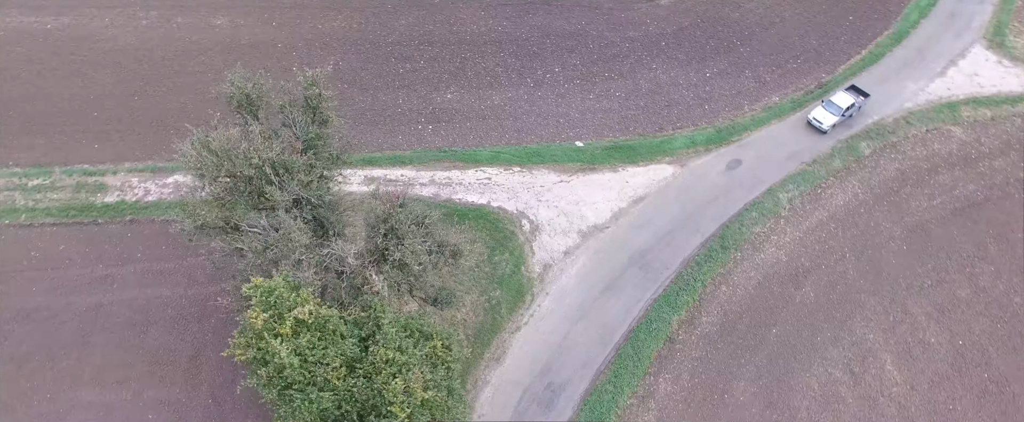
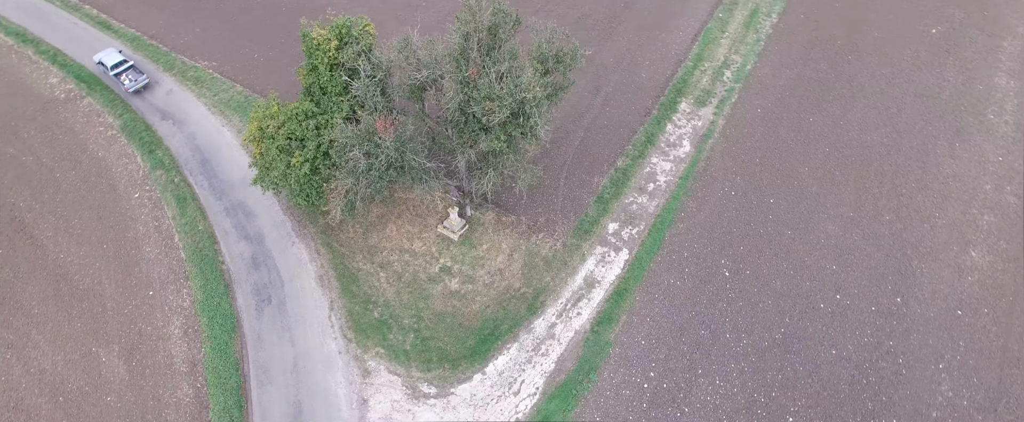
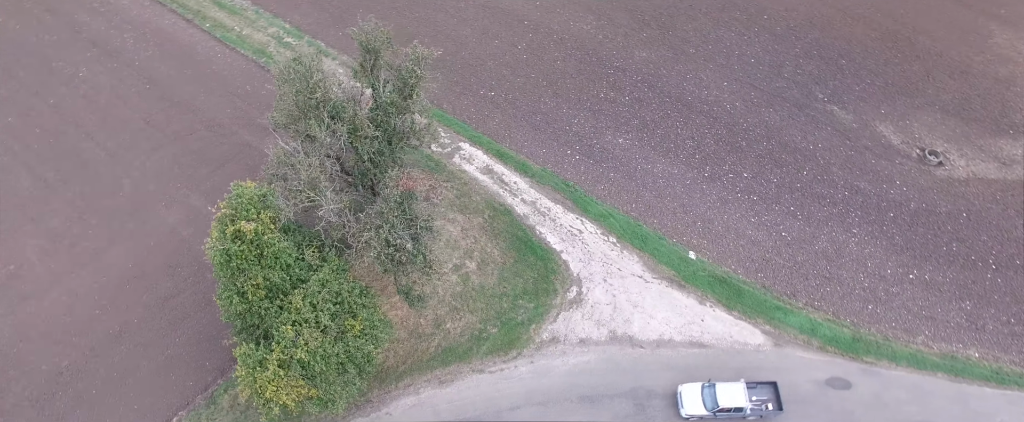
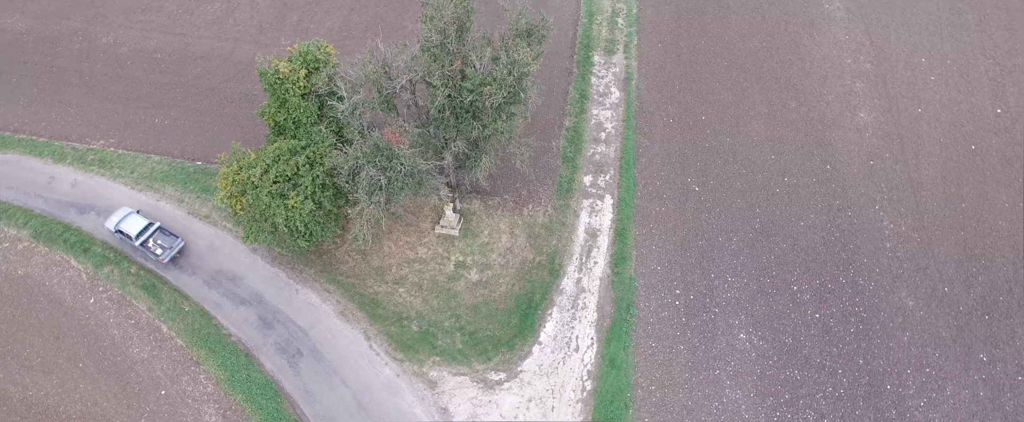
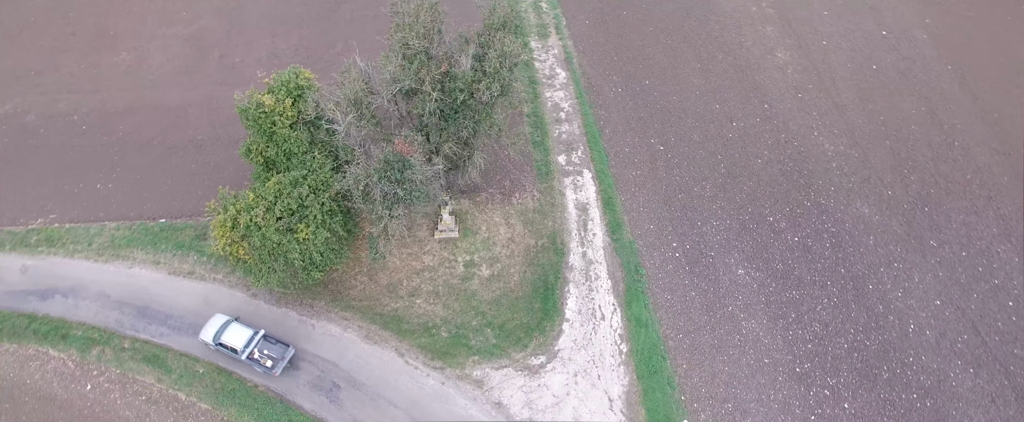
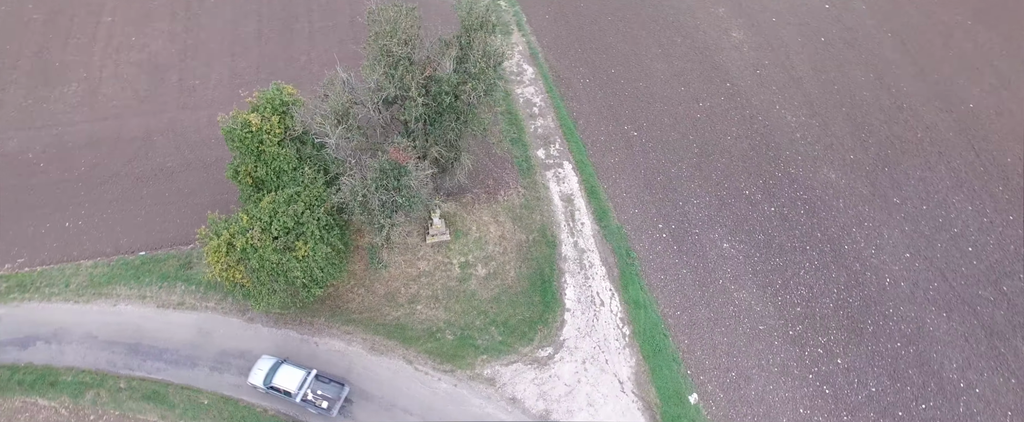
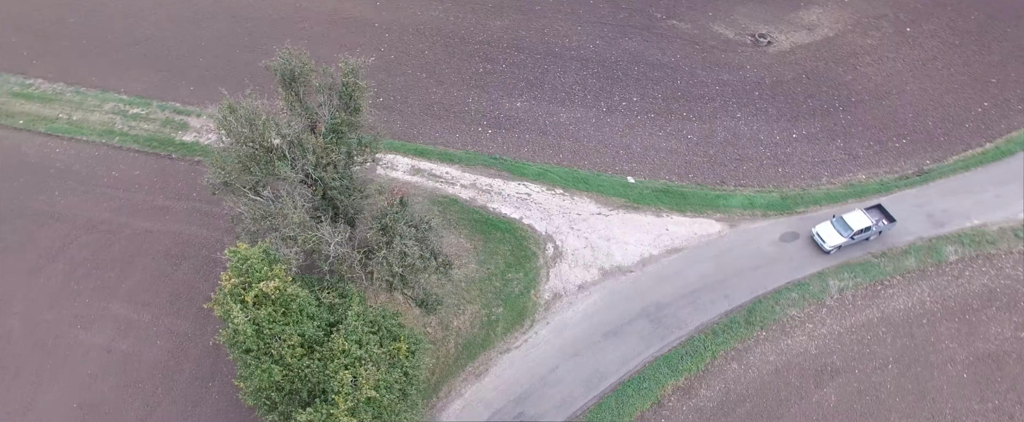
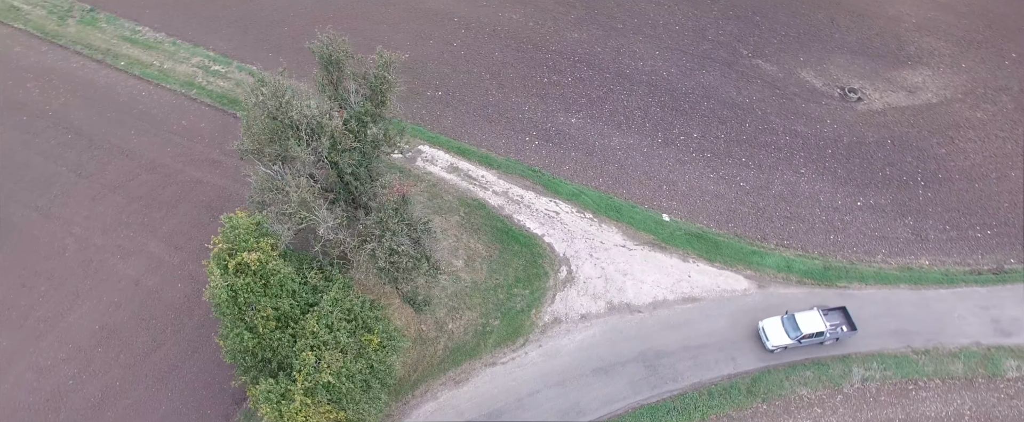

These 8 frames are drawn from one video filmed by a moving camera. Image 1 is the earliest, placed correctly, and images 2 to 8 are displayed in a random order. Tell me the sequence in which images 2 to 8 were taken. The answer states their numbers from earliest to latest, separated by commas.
7, 8, 3, 6, 5, 4, 2
